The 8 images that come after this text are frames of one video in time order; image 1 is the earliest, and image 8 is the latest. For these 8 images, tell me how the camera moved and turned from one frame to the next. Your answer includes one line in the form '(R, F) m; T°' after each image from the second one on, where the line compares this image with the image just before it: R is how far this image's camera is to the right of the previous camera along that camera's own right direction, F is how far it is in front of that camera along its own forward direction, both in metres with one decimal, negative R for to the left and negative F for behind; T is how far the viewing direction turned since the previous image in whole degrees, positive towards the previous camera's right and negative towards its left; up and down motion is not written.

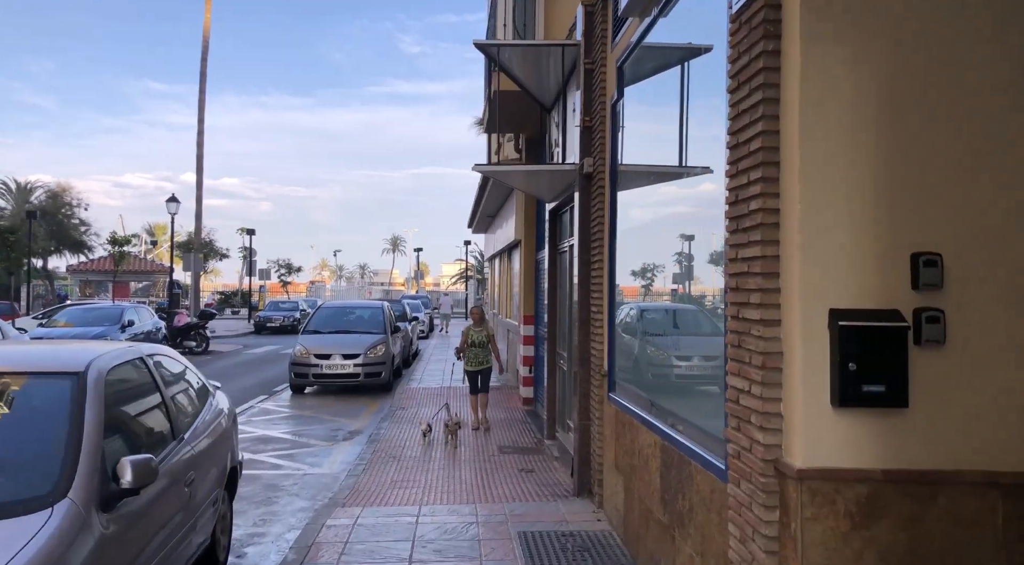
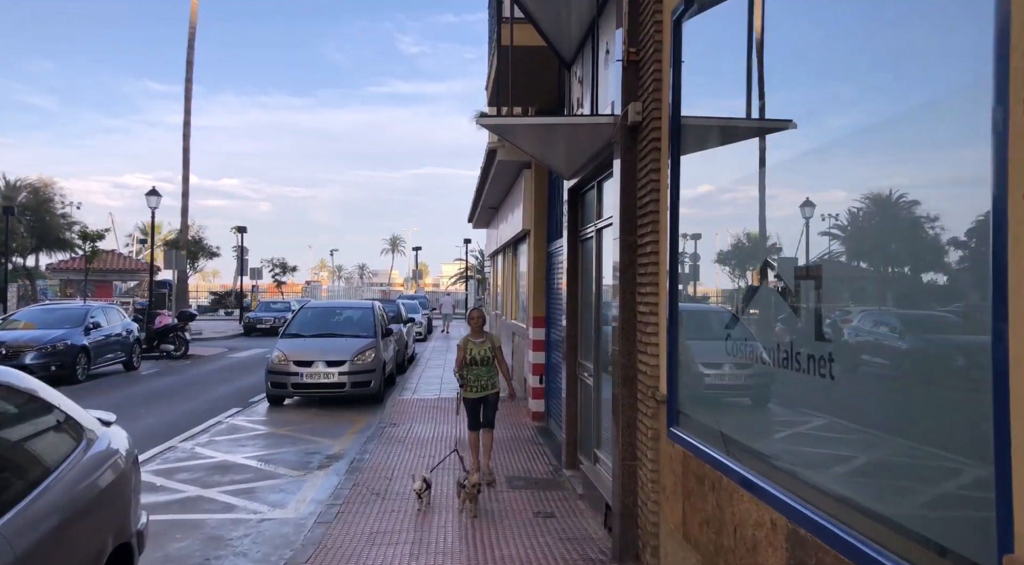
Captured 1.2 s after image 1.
(-0.1, +1.5) m; 0°
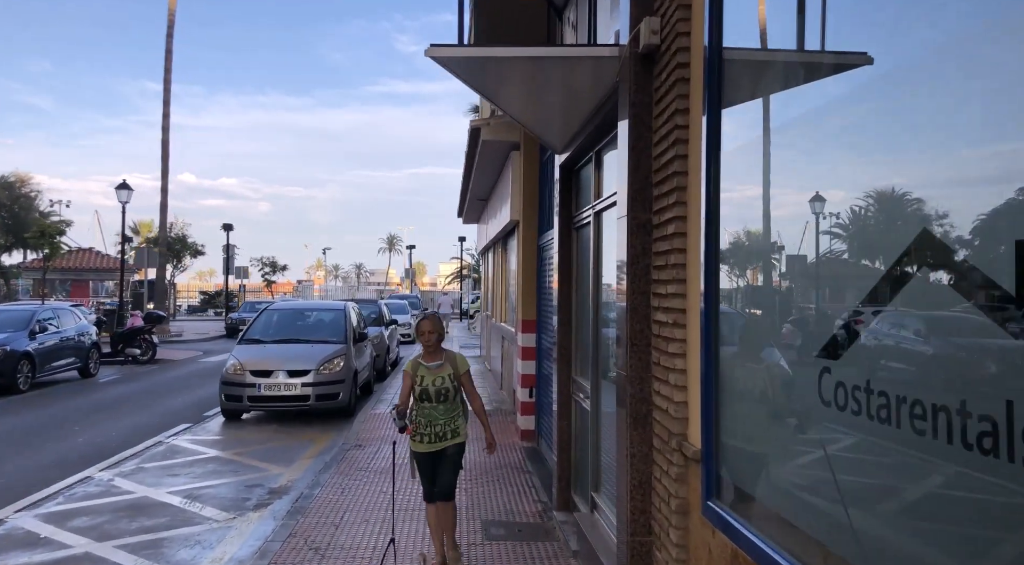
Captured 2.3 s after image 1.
(+0.2, +1.3) m; 0°
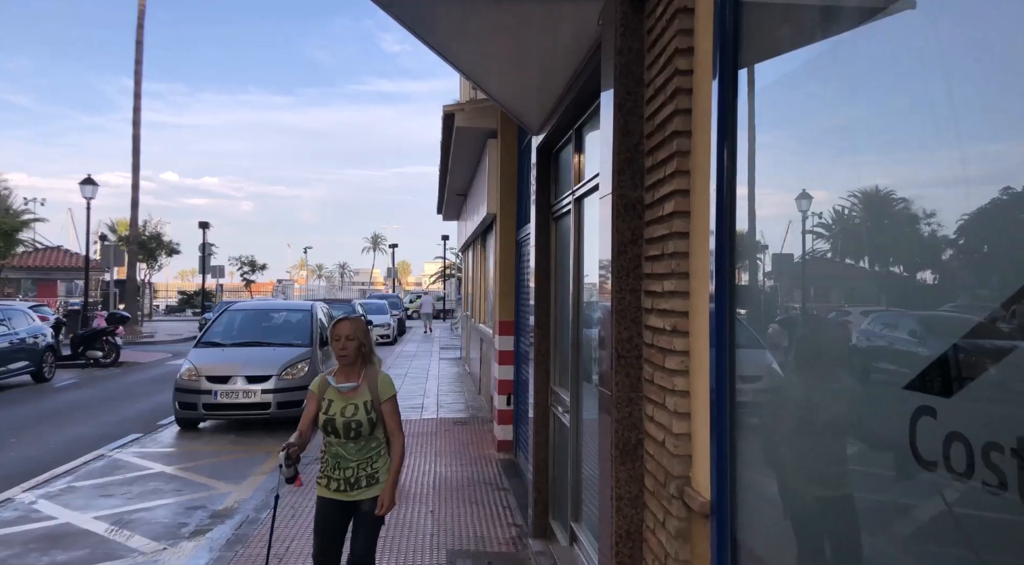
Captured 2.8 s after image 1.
(+0.1, +0.6) m; +1°
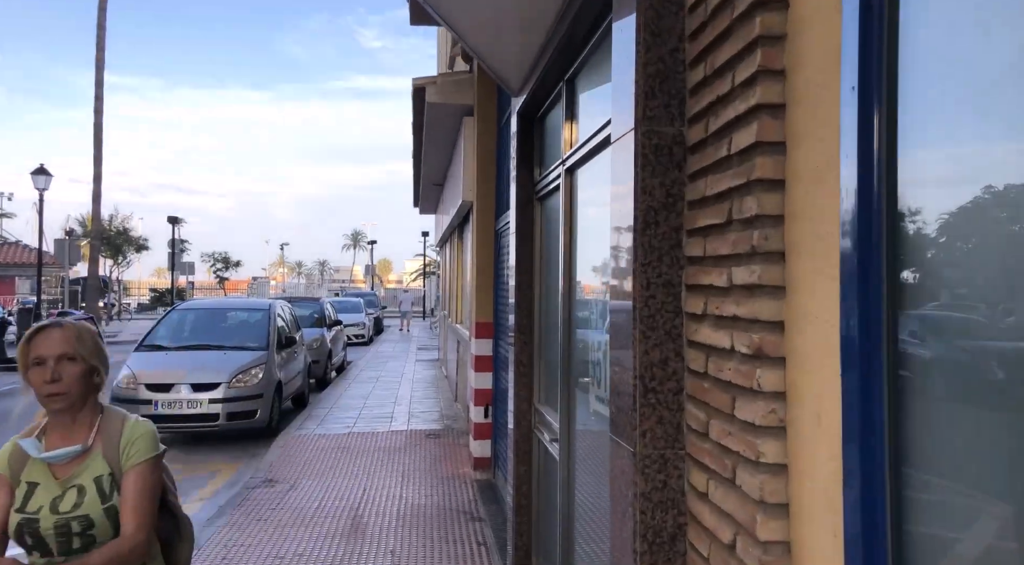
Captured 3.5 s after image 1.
(0.0, +0.9) m; +1°
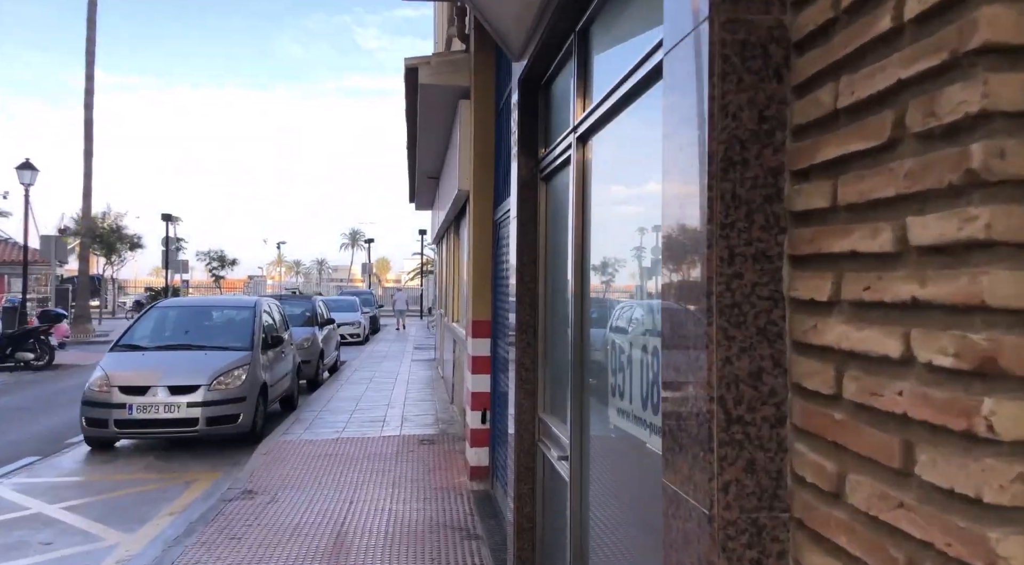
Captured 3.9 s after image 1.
(0.0, +0.5) m; 0°
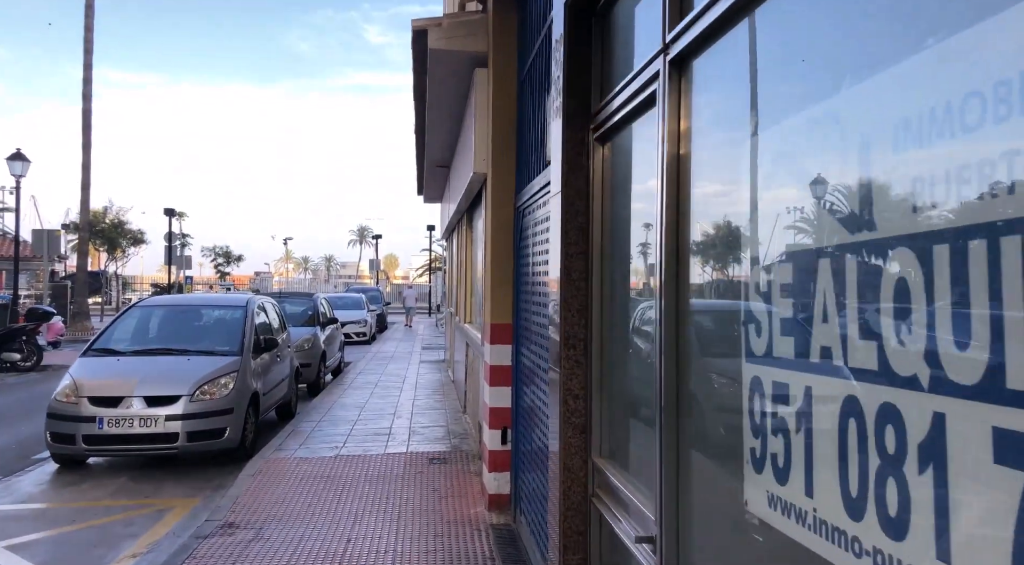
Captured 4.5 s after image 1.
(-0.1, +0.9) m; -1°
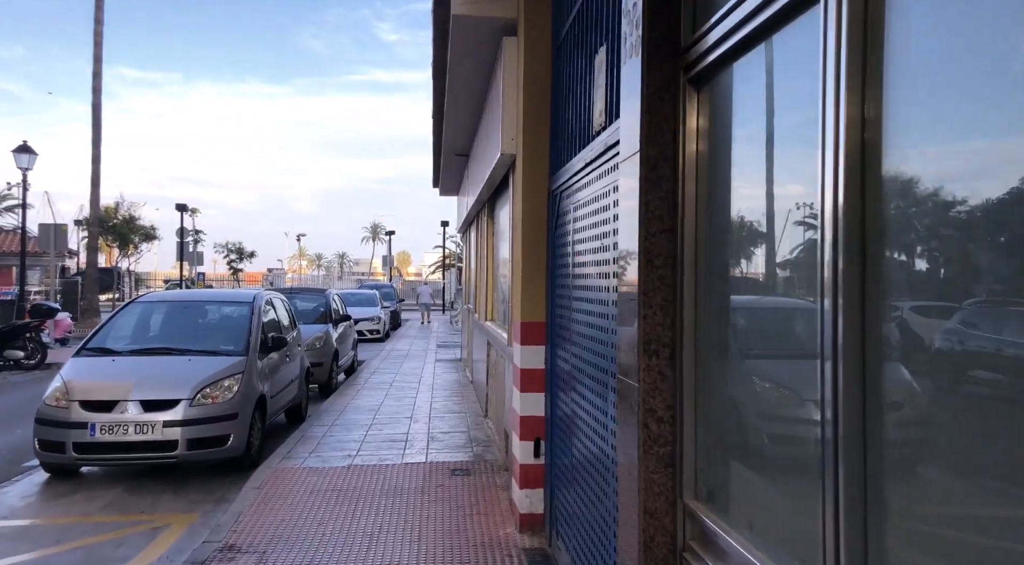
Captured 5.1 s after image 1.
(-0.1, +0.6) m; -1°
